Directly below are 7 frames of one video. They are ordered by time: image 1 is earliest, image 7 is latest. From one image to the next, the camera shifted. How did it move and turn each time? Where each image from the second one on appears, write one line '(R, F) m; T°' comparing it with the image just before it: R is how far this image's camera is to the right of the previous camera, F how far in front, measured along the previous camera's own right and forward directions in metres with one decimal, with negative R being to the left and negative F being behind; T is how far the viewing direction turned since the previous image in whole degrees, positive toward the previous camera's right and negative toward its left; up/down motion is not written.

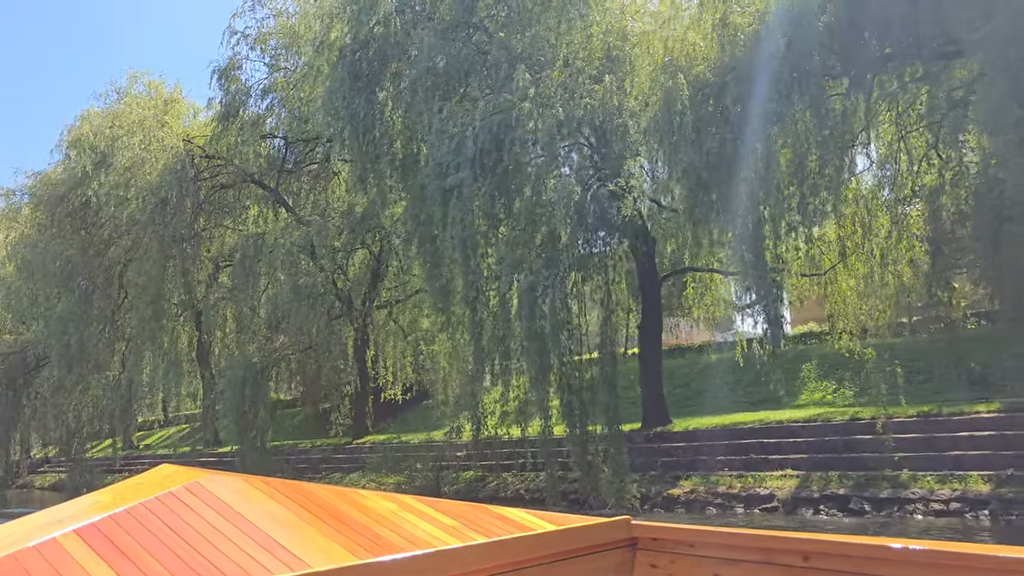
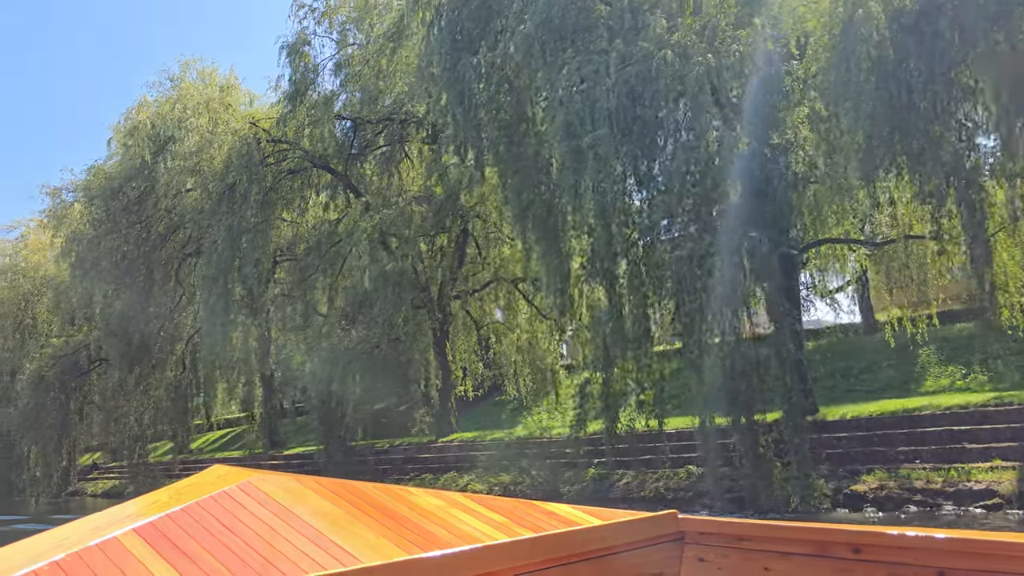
(-0.9, +0.8) m; -2°
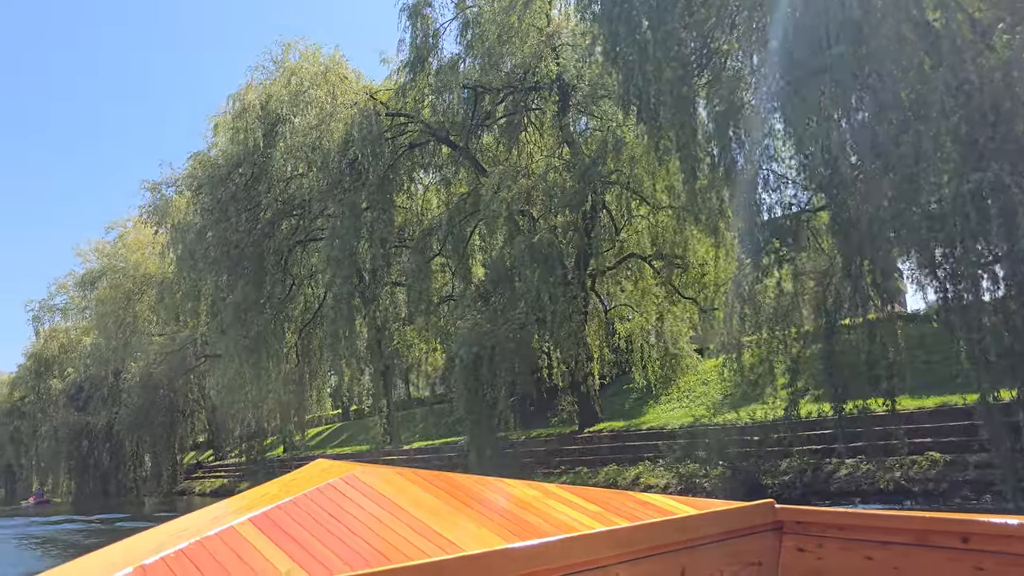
(-1.0, +0.9) m; -5°
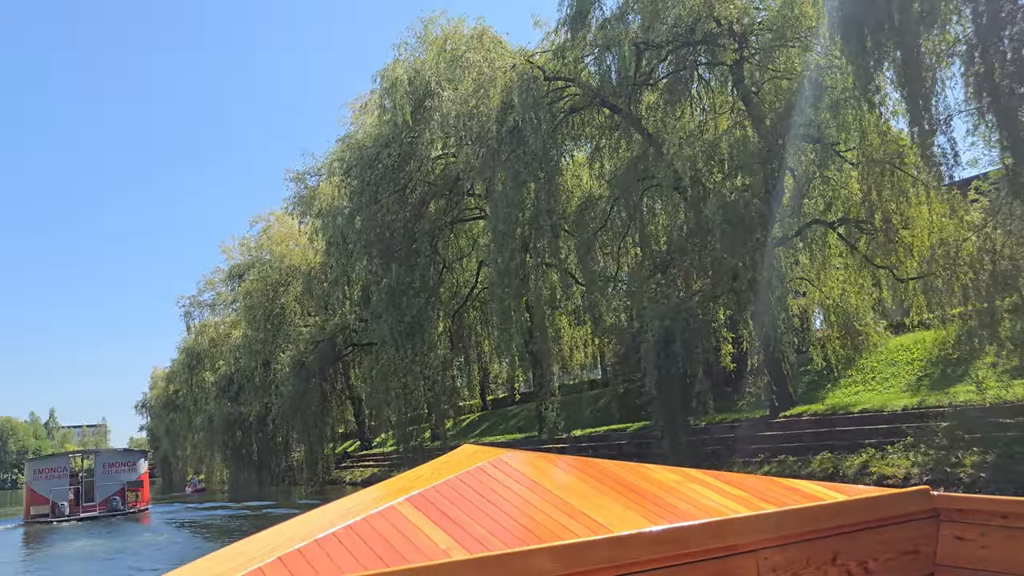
(-0.7, +0.8) m; -8°
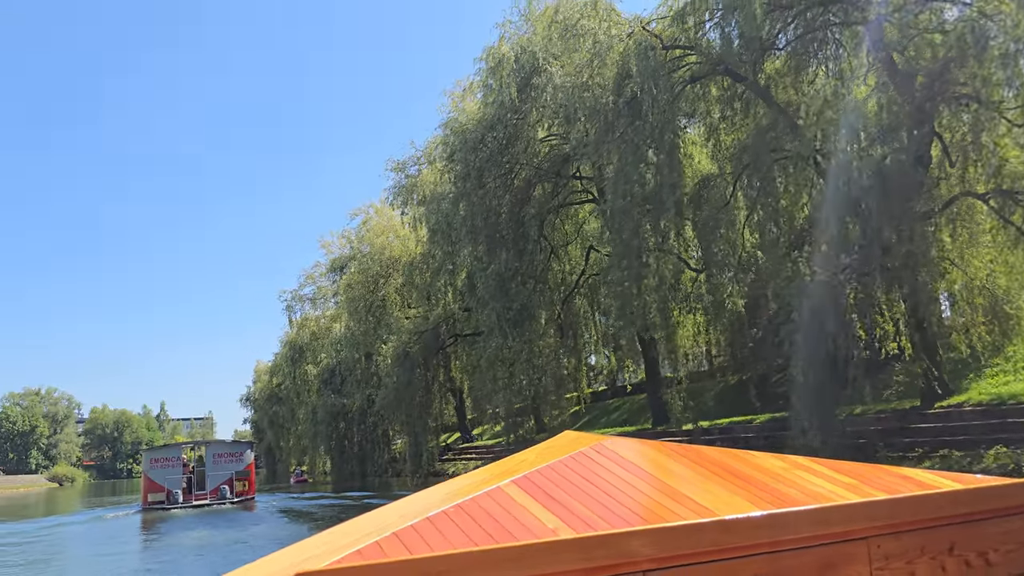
(-0.3, +0.5) m; -6°
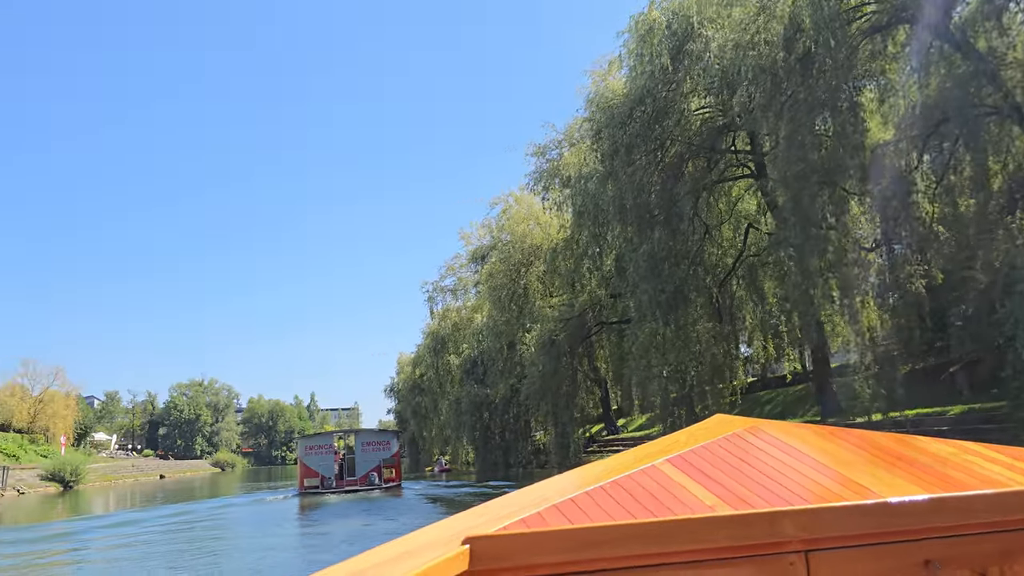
(-0.3, +0.5) m; -9°
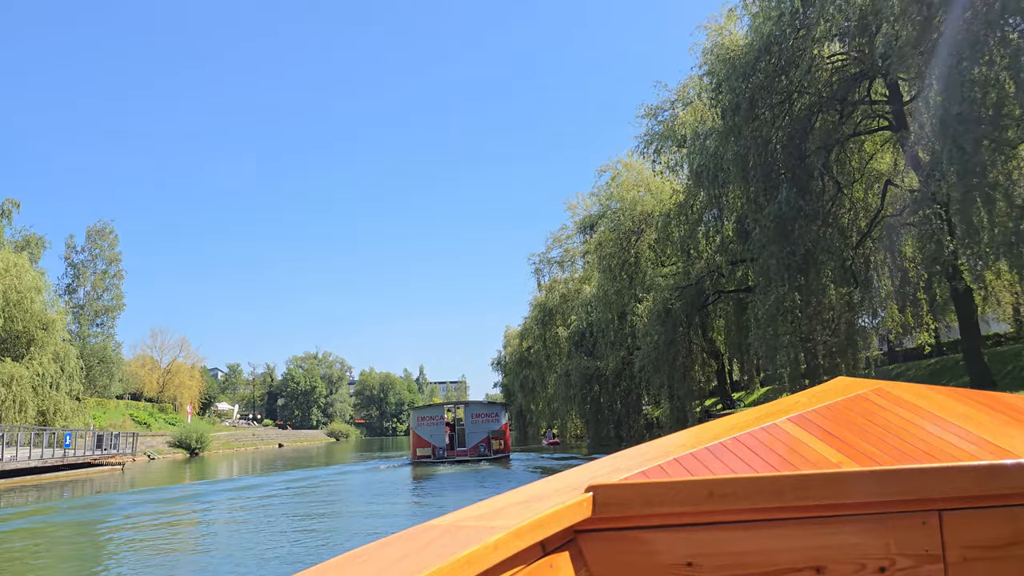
(-0.1, +0.5) m; -7°
